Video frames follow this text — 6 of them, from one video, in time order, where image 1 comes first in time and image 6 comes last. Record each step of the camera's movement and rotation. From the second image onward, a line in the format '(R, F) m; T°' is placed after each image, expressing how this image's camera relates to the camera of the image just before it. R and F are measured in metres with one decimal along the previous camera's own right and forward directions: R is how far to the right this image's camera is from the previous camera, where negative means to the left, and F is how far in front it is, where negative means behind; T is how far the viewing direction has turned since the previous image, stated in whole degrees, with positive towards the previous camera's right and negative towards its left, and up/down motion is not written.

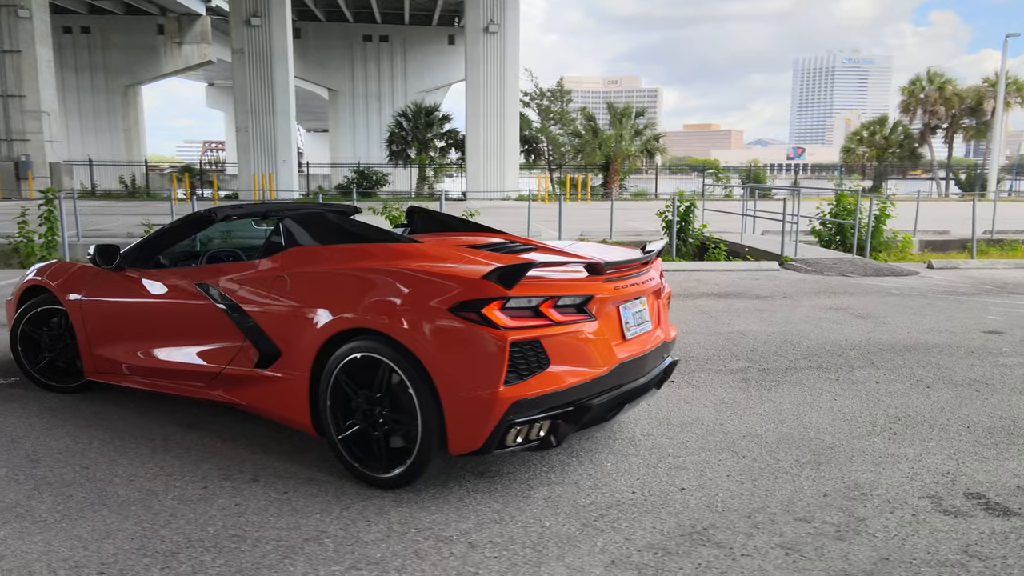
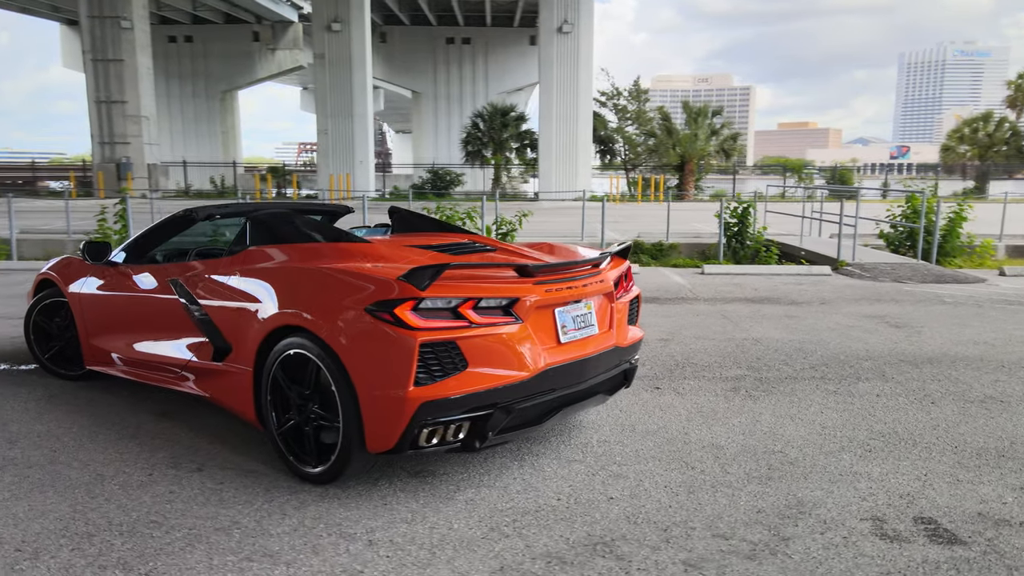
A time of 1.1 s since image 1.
(+0.7, +0.1) m; -6°
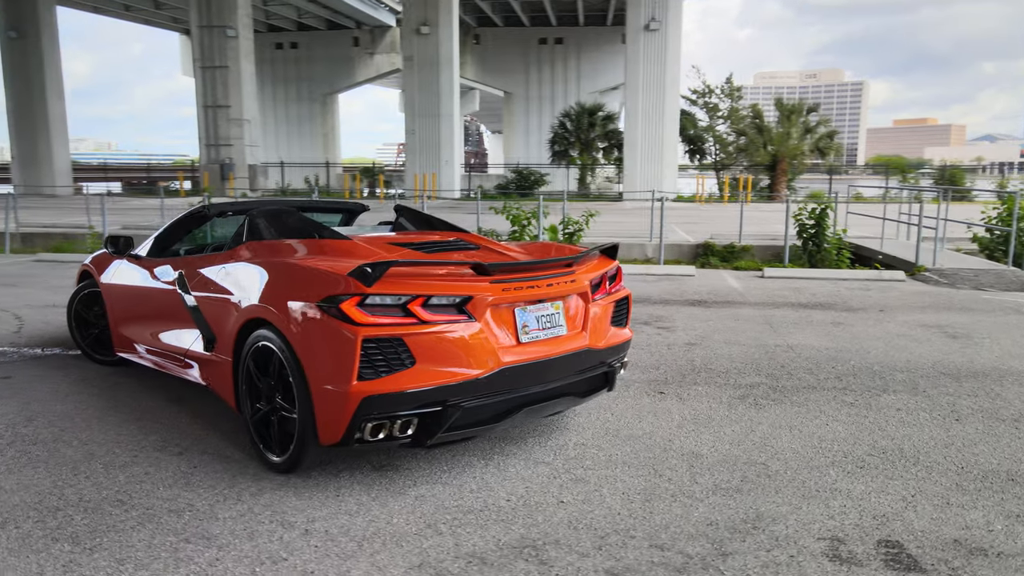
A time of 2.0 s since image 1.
(+0.6, +0.1) m; -7°
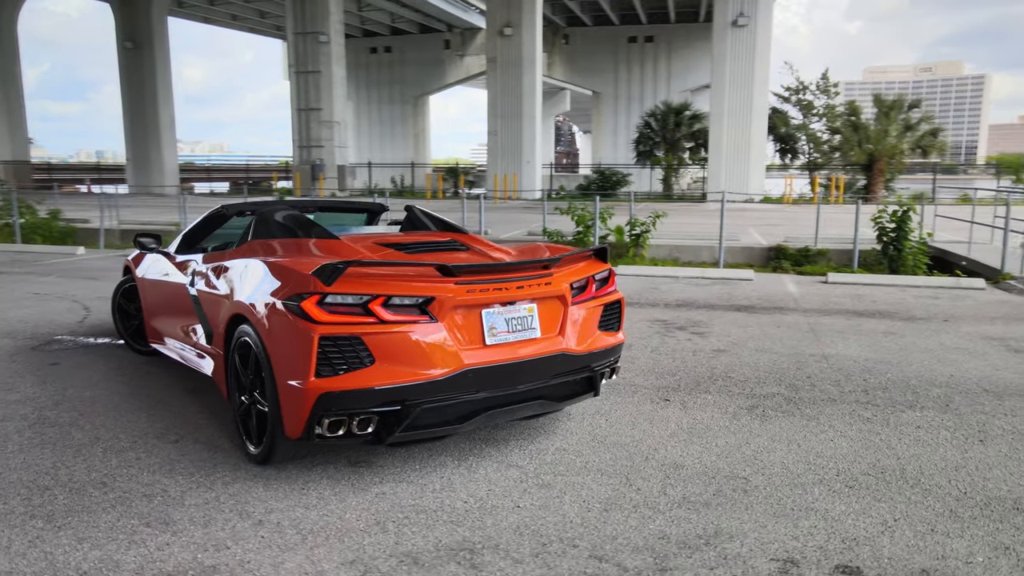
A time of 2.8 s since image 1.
(+0.6, +0.1) m; -7°
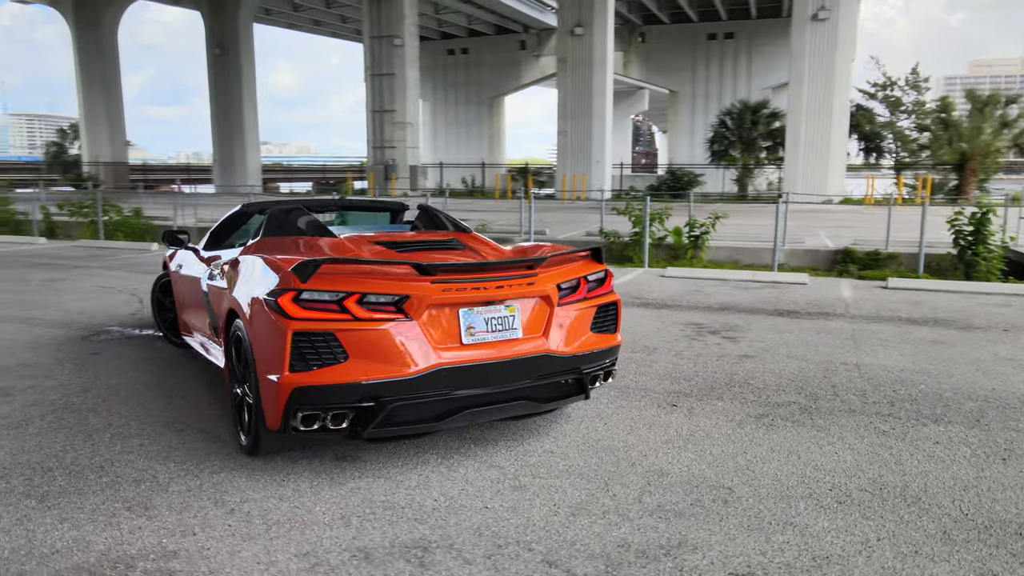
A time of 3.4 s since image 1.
(+0.5, 0.0) m; -6°
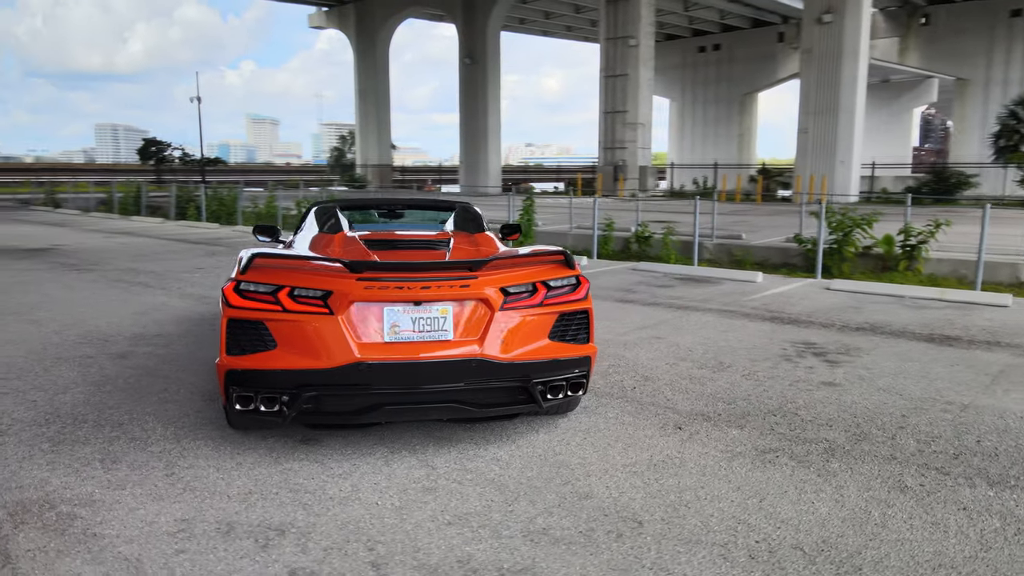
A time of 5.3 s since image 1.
(+1.5, +0.3) m; -19°
